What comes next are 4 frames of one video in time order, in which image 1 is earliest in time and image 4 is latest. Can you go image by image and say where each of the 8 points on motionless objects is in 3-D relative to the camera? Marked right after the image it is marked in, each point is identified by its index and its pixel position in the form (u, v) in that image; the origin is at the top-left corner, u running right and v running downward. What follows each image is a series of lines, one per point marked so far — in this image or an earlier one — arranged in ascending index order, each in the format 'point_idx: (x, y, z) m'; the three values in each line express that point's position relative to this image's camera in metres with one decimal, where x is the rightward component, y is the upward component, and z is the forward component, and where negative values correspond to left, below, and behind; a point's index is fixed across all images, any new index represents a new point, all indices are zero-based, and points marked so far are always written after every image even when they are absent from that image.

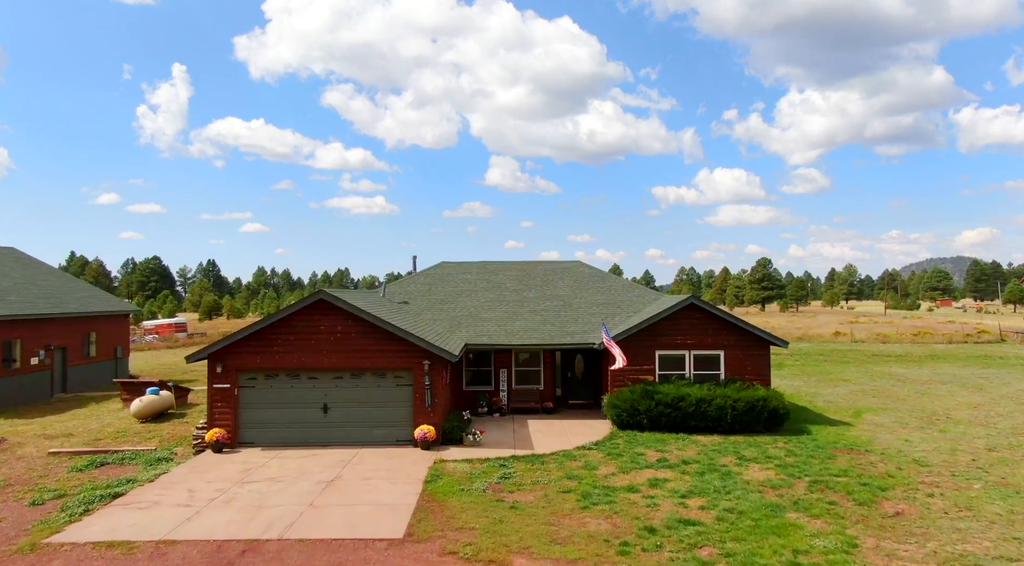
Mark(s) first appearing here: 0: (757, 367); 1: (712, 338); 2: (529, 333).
0: (+5.0, -1.7, +15.1) m
1: (+4.0, -1.1, +15.1) m
2: (+0.4, -1.1, +15.7) m
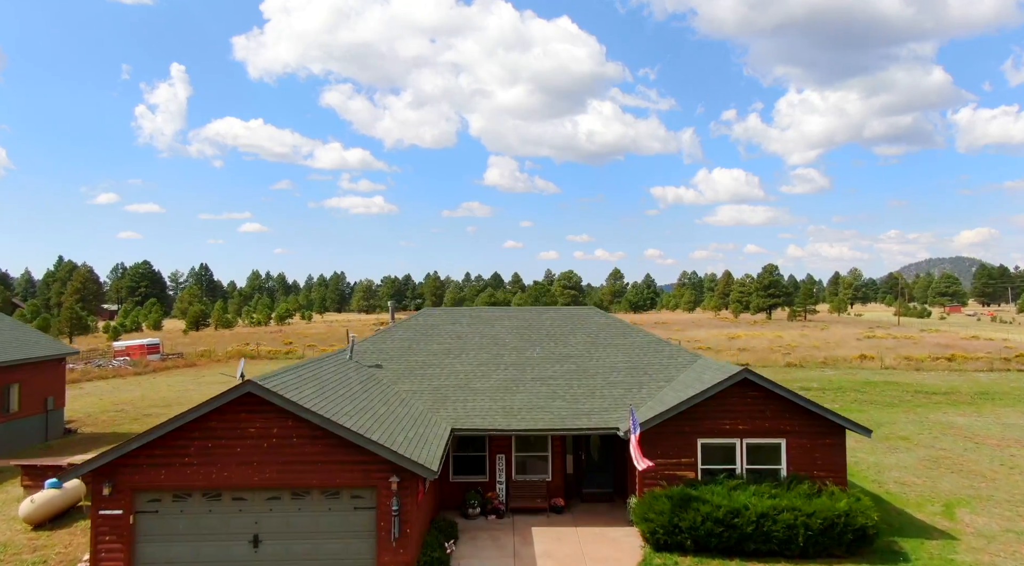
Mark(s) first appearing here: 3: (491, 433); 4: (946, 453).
0: (+5.0, -2.8, +11.7) m
1: (+4.0, -2.2, +11.7) m
2: (+0.4, -2.2, +12.3) m
3: (-0.3, -2.4, +12.0) m
4: (+10.3, -4.0, +17.6) m
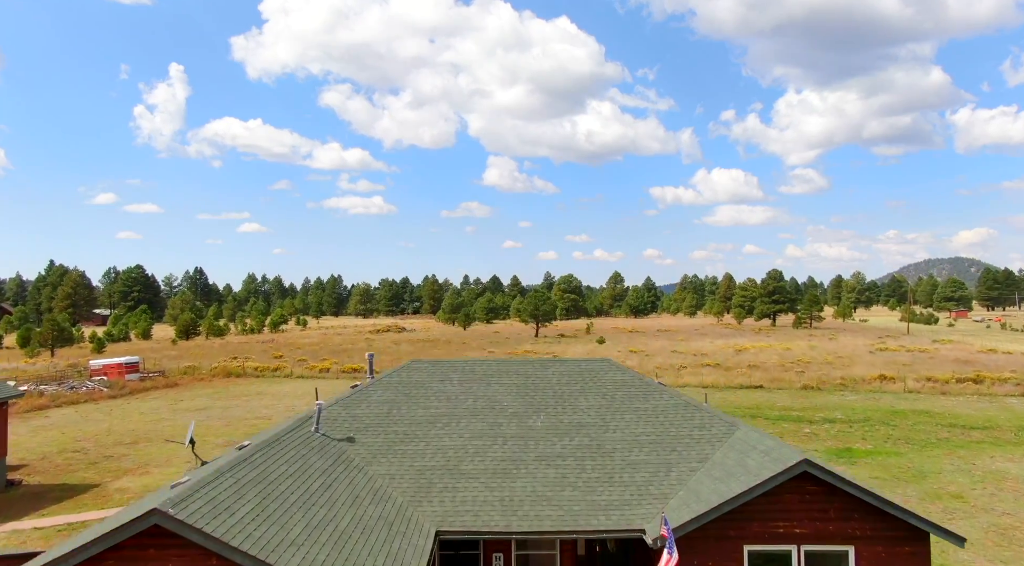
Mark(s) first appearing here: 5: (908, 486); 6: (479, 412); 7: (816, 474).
0: (+5.0, -3.6, +9.3) m
1: (+4.0, -3.0, +9.3) m
2: (+0.3, -3.0, +9.9) m
3: (-0.3, -3.2, +9.6) m
4: (+10.2, -4.9, +15.3) m
5: (+9.6, -4.9, +18.1) m
6: (-0.6, -2.2, +12.6) m
7: (+3.8, -2.4, +9.2) m
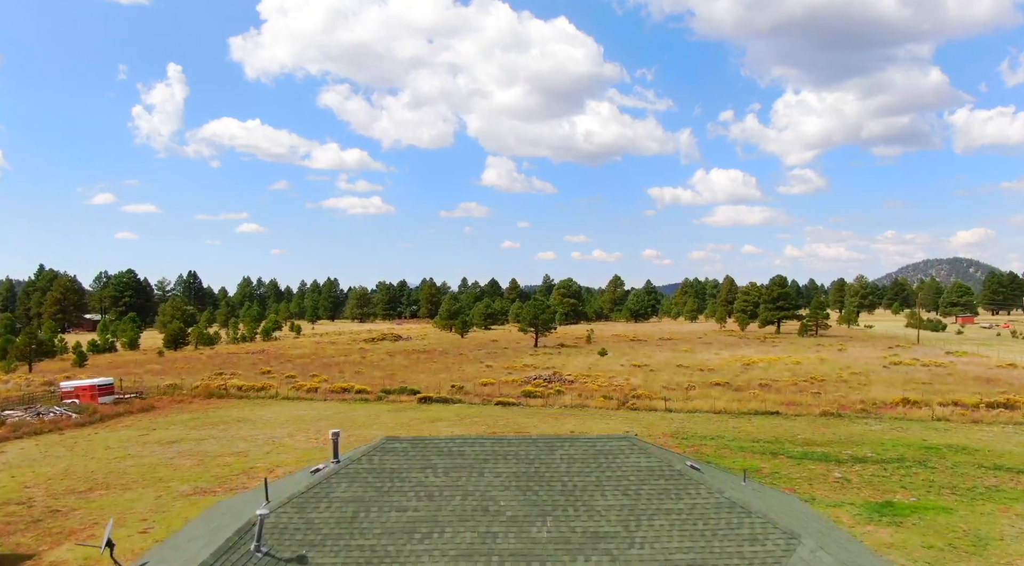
0: (+4.9, -4.5, +6.8) m
1: (+4.0, -3.9, +6.8) m
2: (+0.3, -3.9, +7.4) m
3: (-0.4, -4.1, +7.1) m
4: (+10.2, -5.7, +12.8) m
5: (+9.6, -5.7, +15.6) m
6: (-0.6, -3.0, +10.1) m
7: (+3.8, -3.2, +6.7) m
